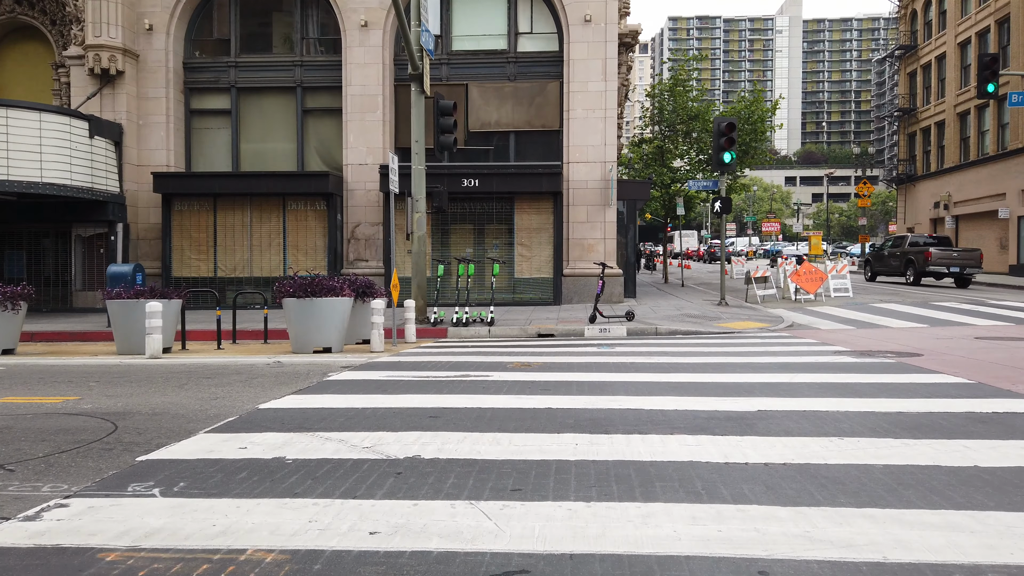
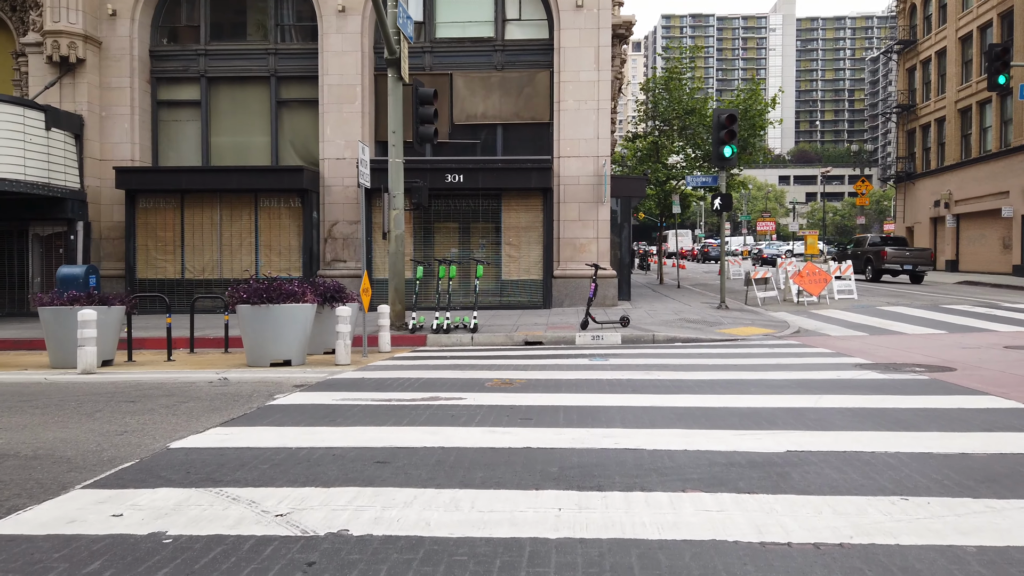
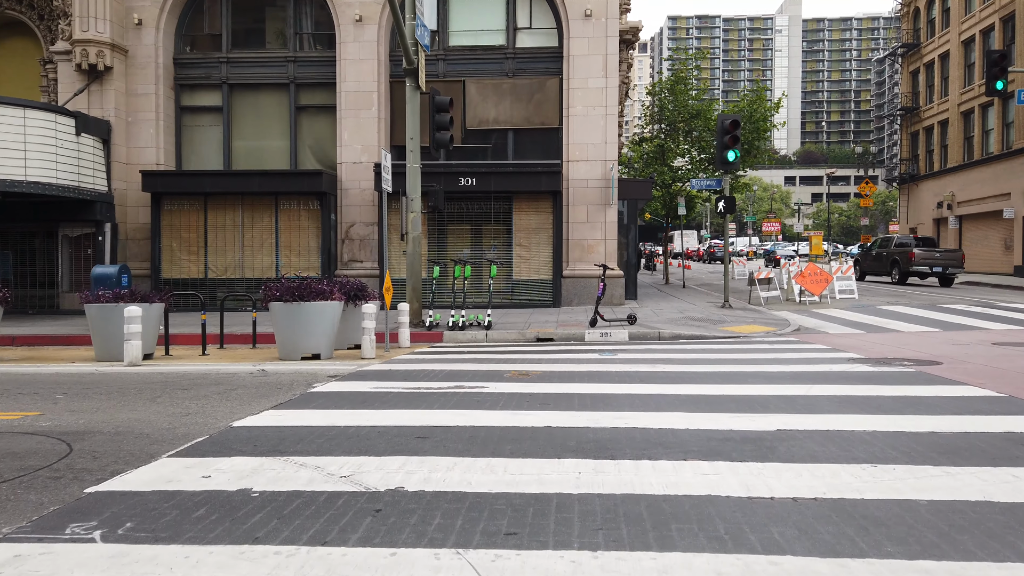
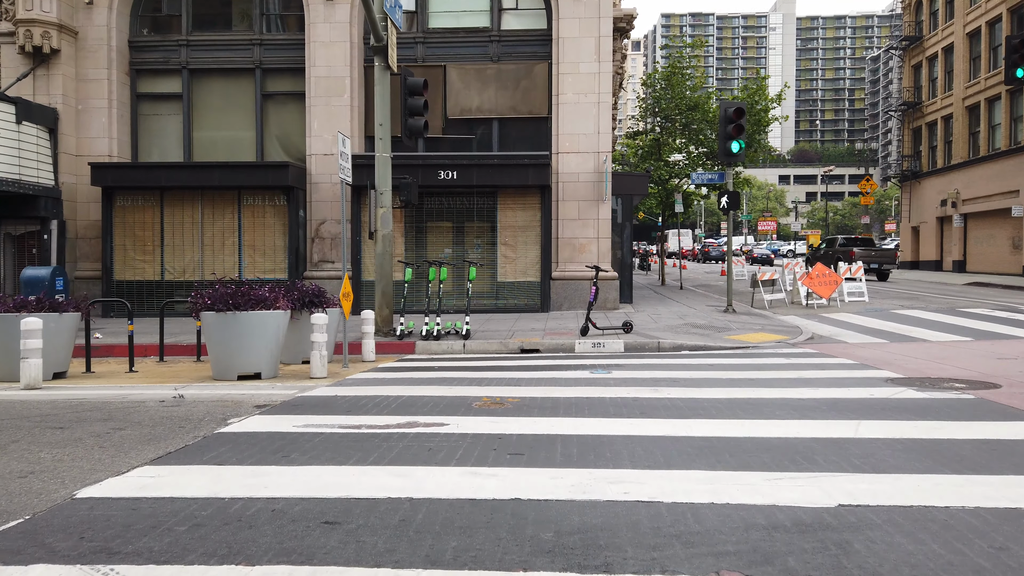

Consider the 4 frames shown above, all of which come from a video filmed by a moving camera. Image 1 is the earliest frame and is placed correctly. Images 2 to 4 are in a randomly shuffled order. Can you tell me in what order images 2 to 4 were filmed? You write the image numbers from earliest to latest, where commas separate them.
3, 2, 4
